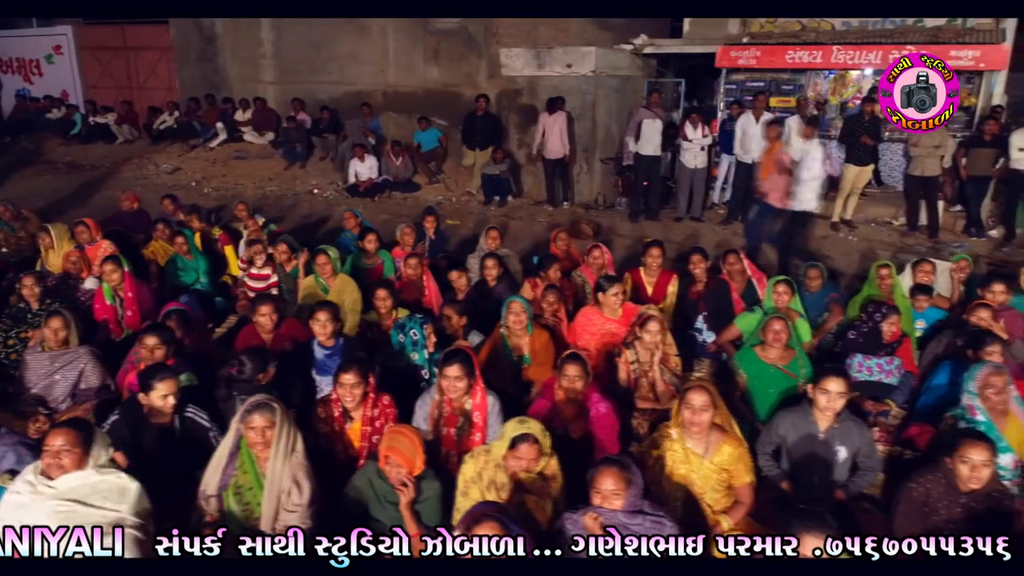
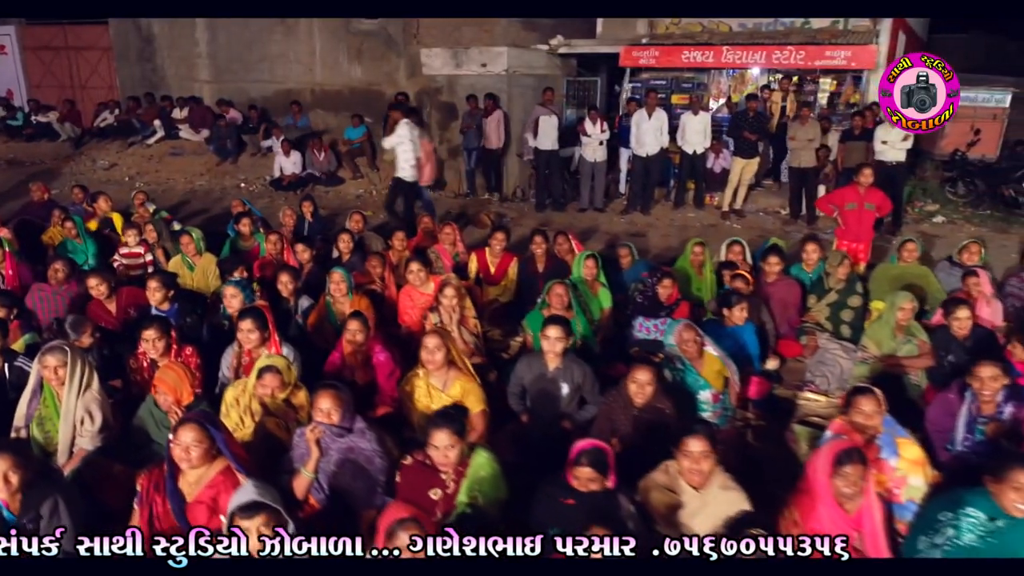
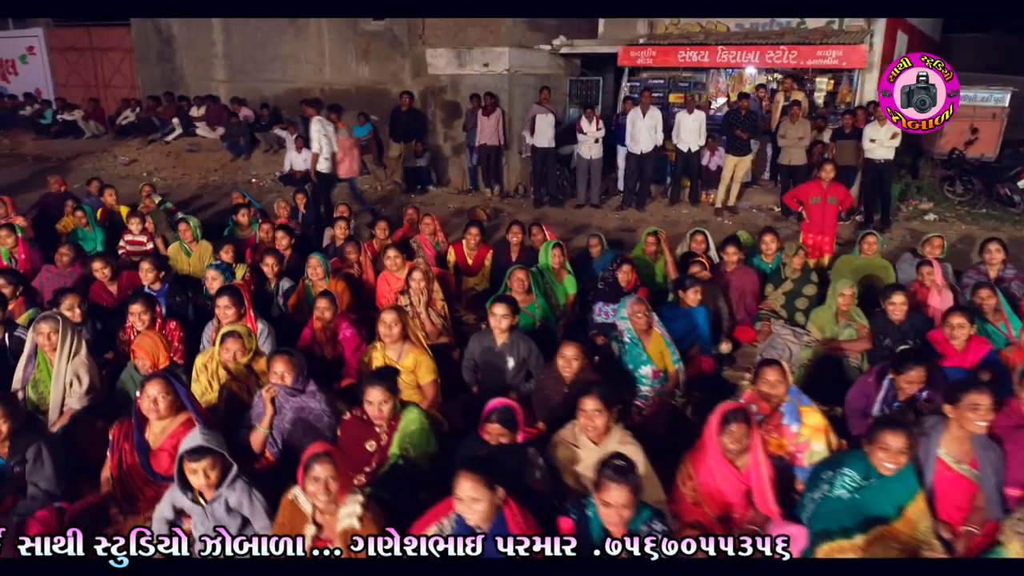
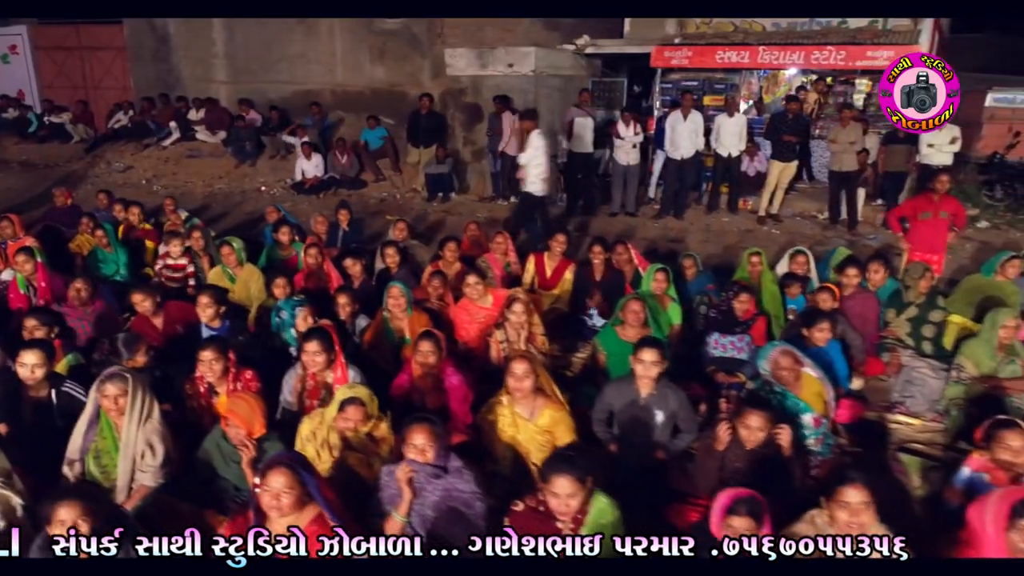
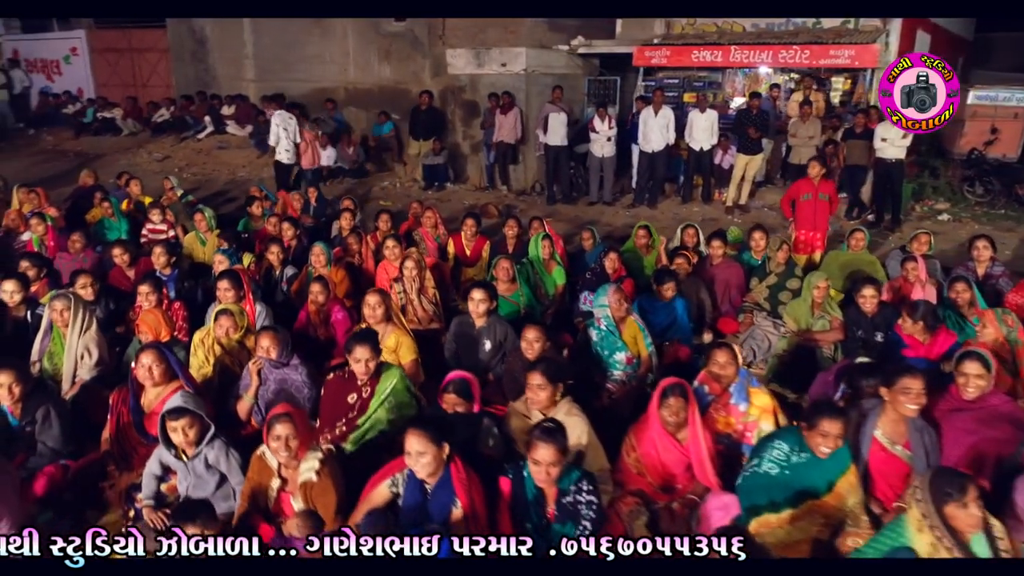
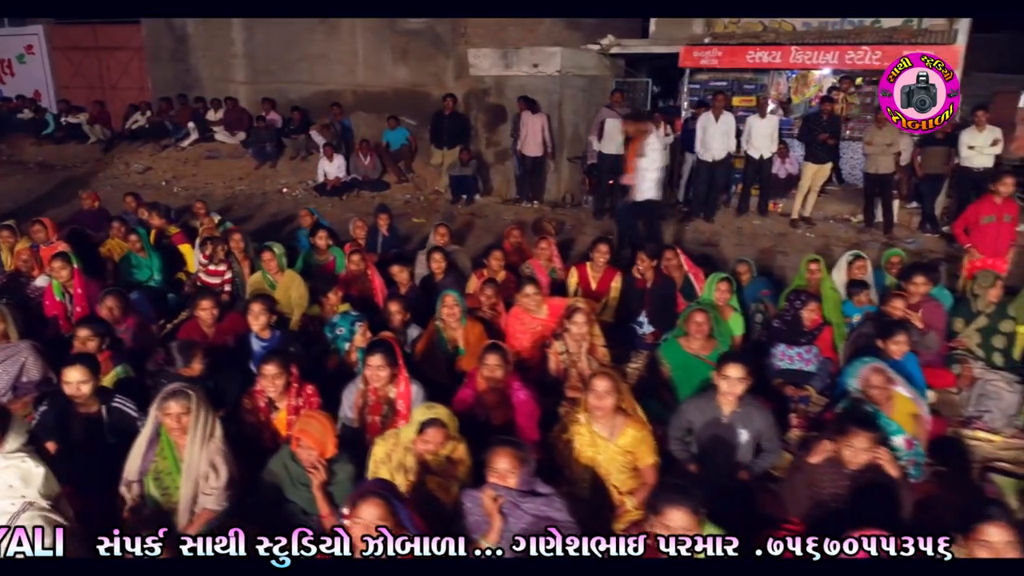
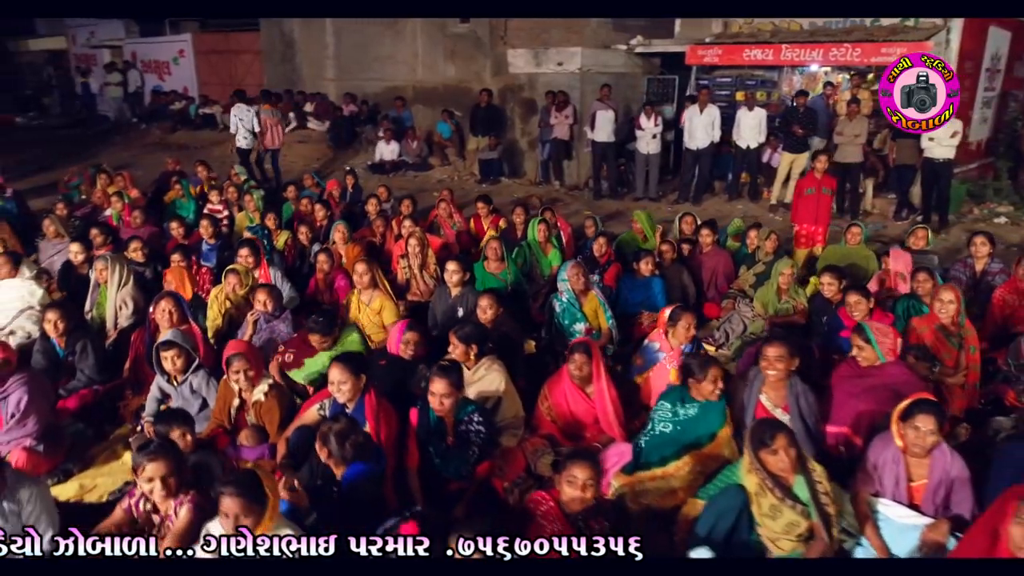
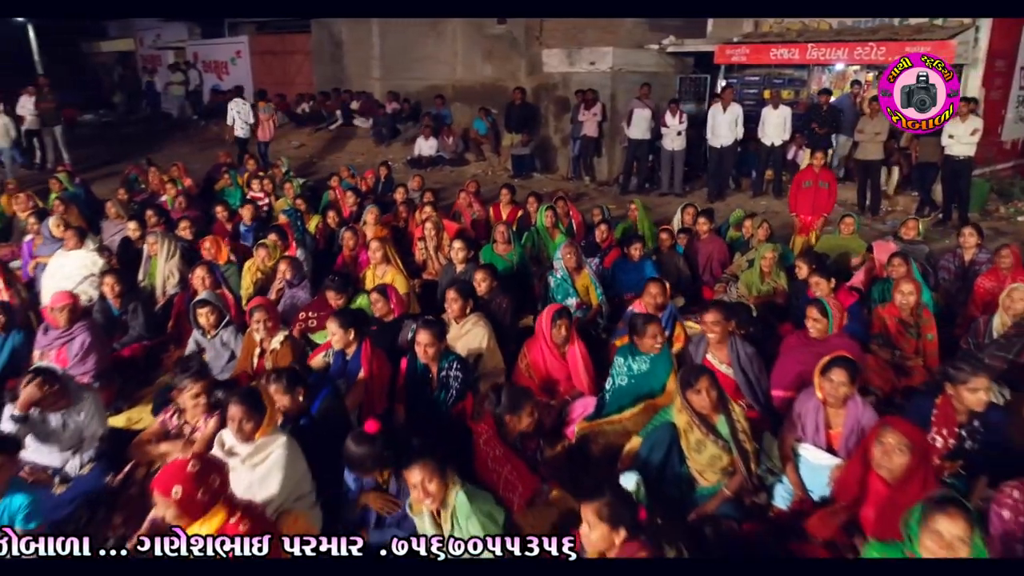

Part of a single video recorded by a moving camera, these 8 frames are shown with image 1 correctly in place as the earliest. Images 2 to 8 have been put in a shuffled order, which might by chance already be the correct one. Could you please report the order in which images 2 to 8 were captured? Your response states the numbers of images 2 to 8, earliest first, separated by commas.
6, 4, 2, 3, 5, 7, 8
